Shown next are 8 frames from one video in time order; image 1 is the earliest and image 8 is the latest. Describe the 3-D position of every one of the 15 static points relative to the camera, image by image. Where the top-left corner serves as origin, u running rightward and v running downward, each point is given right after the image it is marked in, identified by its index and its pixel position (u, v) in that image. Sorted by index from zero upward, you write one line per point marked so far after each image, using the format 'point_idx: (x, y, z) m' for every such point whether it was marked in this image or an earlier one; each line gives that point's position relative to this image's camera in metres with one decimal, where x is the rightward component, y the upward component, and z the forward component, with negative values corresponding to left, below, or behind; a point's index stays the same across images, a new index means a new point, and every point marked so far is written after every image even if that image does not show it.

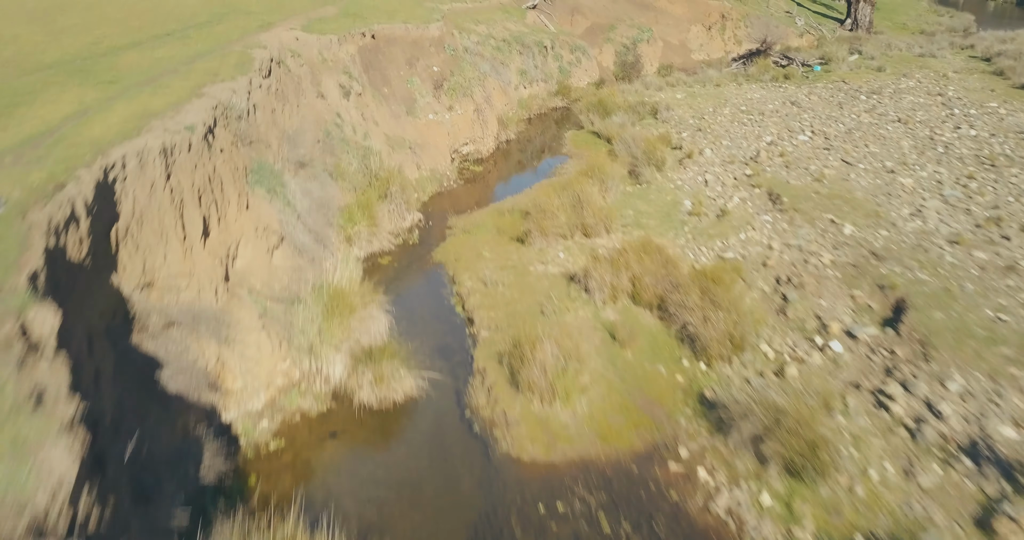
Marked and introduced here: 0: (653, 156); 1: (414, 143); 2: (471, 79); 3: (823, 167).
0: (+2.8, +2.3, +15.0) m
1: (-2.0, +2.6, +15.1) m
2: (-1.0, +4.6, +17.8) m
3: (+5.7, +1.9, +13.7) m
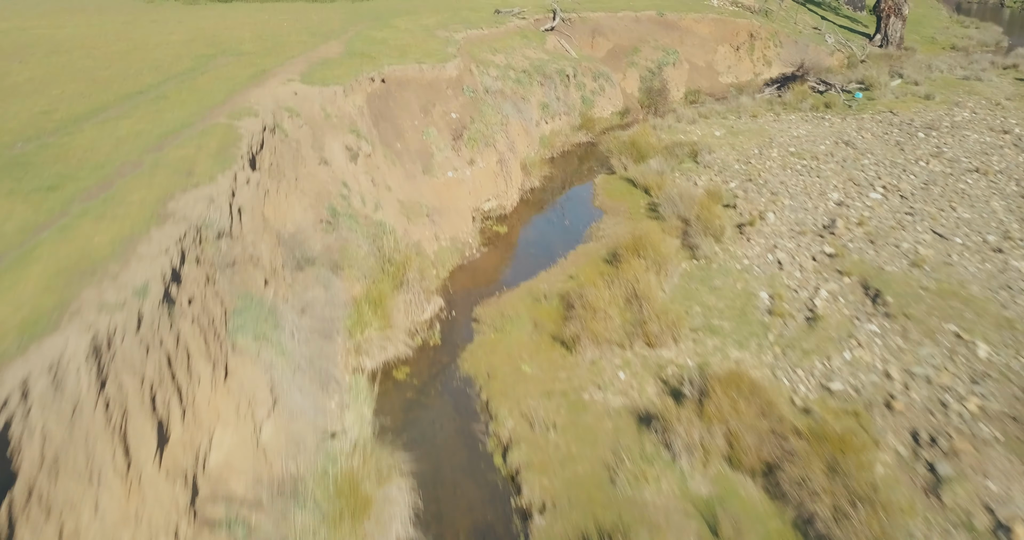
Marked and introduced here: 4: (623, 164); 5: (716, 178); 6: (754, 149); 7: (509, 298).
0: (+3.4, +0.8, +12.9) m
1: (-1.4, +1.1, +13.0) m
2: (-0.4, +3.1, +15.7) m
3: (+6.3, +0.4, +11.7) m
4: (+2.7, +2.6, +18.3) m
5: (+4.6, +2.1, +16.9) m
6: (+6.1, +3.1, +18.9) m
7: (0.0, -0.4, +11.4) m
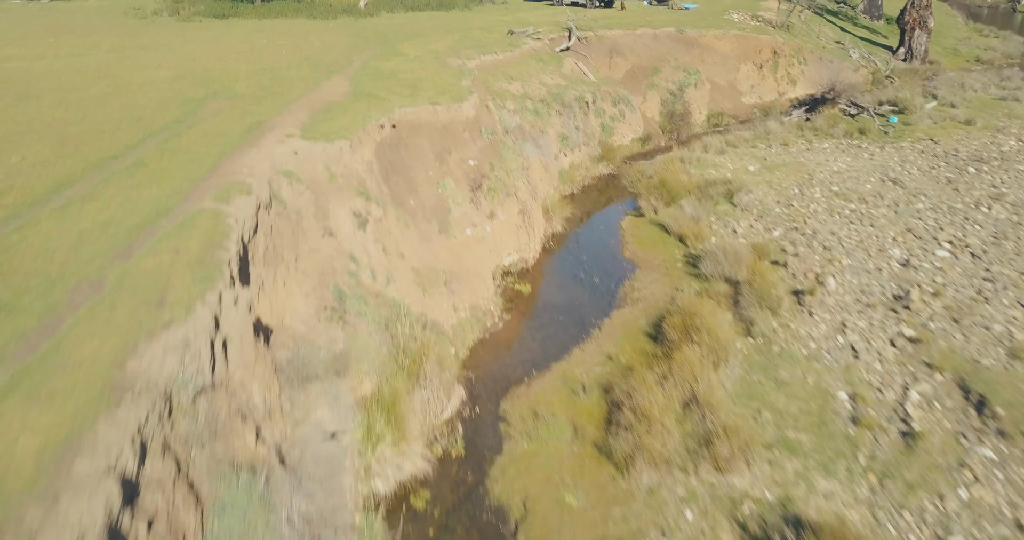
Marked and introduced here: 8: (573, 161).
0: (+3.8, -0.3, +11.4) m
1: (-1.0, -0.1, +11.5) m
2: (0.0, +1.9, +14.2) m
3: (+6.7, -0.7, +10.2) m
4: (+3.2, +1.5, +16.8) m
5: (+5.0, +0.9, +15.4) m
6: (+6.6, +1.9, +17.4) m
7: (+0.4, -1.6, +9.9) m
8: (+1.6, +2.9, +19.7) m
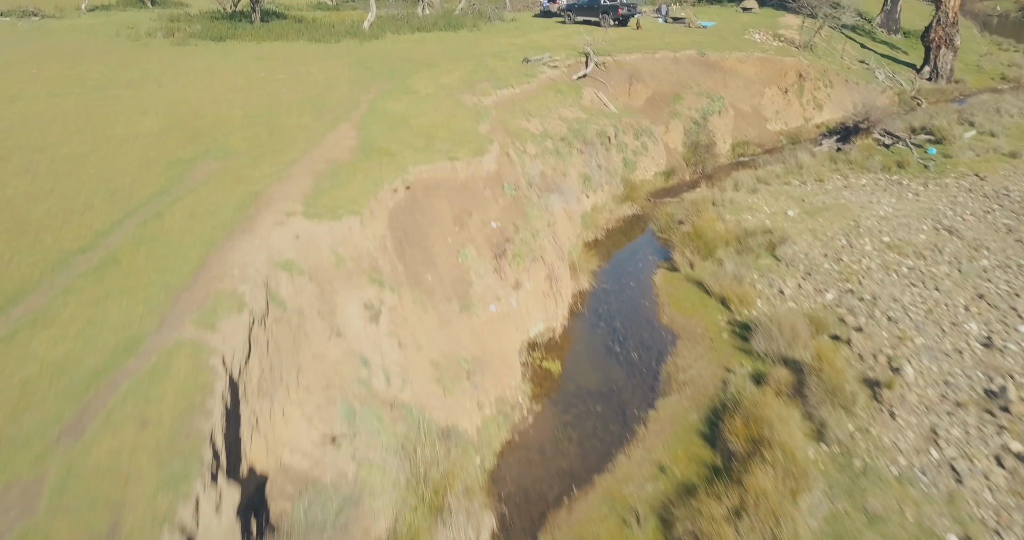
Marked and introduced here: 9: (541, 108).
0: (+4.3, -1.5, +9.9) m
1: (-0.5, -1.3, +10.0) m
2: (+0.5, +0.7, +12.8) m
3: (+7.2, -1.9, +8.7) m
4: (+3.6, +0.2, +15.3) m
5: (+5.5, -0.3, +13.9) m
6: (+7.0, +0.7, +15.9) m
7: (+0.8, -2.7, +8.5) m
8: (+2.1, +1.6, +18.2) m
9: (+0.7, +4.1, +18.7) m
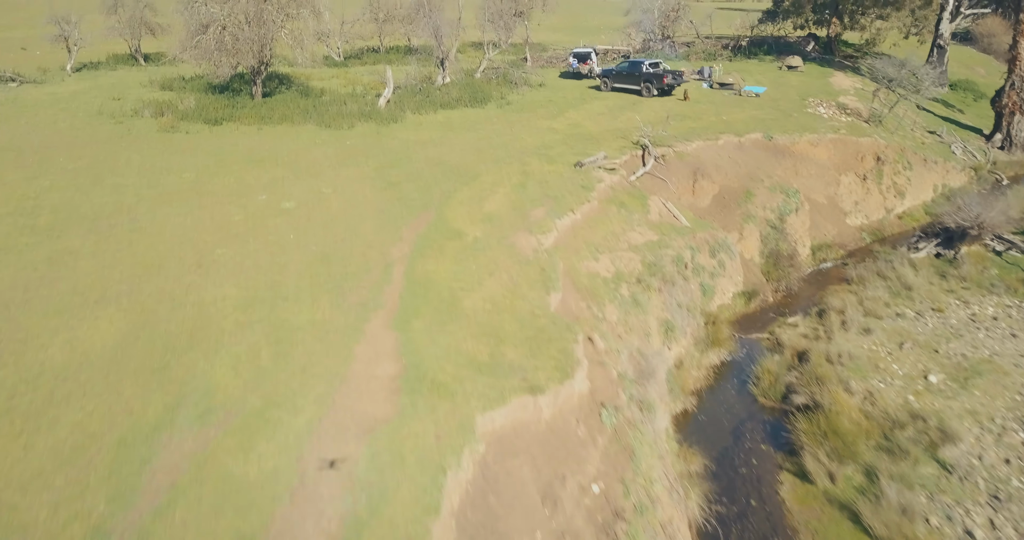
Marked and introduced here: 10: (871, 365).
0: (+5.5, -4.6, +6.2) m
1: (+0.7, -4.3, +6.3) m
2: (+1.7, -2.5, +9.1) m
3: (+8.4, -4.9, +4.9) m
4: (+4.8, -3.0, +11.6) m
5: (+6.7, -3.5, +10.2) m
6: (+8.2, -2.6, +12.2) m
7: (+2.1, -5.8, +4.7) m
8: (+3.3, -1.7, +14.5) m
9: (+1.9, +0.7, +15.1) m
10: (+6.9, -1.8, +14.3) m
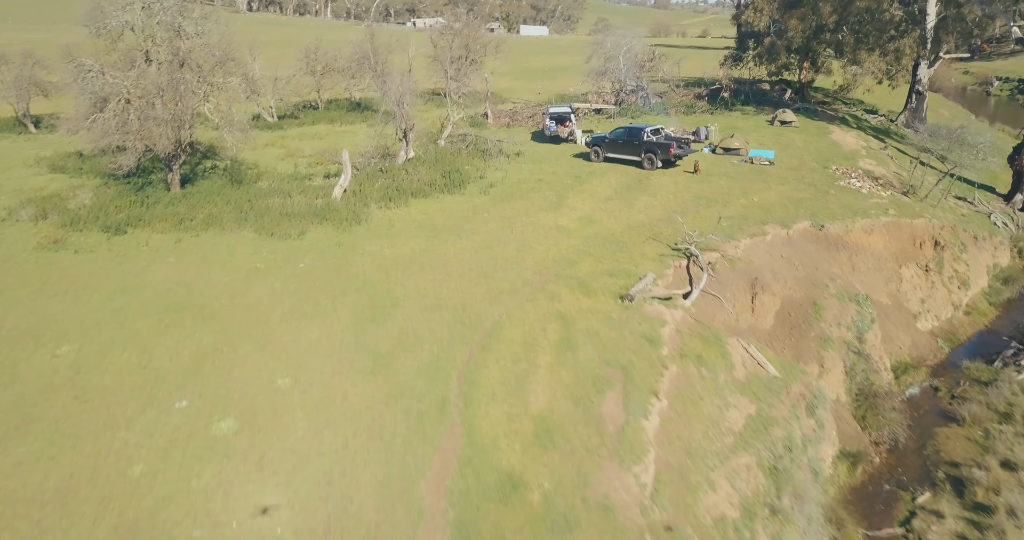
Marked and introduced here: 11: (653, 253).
0: (+7.2, -6.9, +1.5) m
1: (+2.4, -6.9, +1.2) m
2: (+3.1, -5.1, +4.2) m
3: (+10.2, -7.1, +0.5) m
4: (+6.0, -5.6, +7.0) m
5: (+8.0, -6.0, +5.7) m
6: (+9.3, -5.1, +7.9) m
7: (+4.0, -8.2, -0.3) m
8: (+4.2, -4.5, +9.8) m
9: (+2.7, -2.2, +10.3) m
10: (+7.7, -4.5, +9.9) m
11: (+3.1, +0.4, +16.0) m
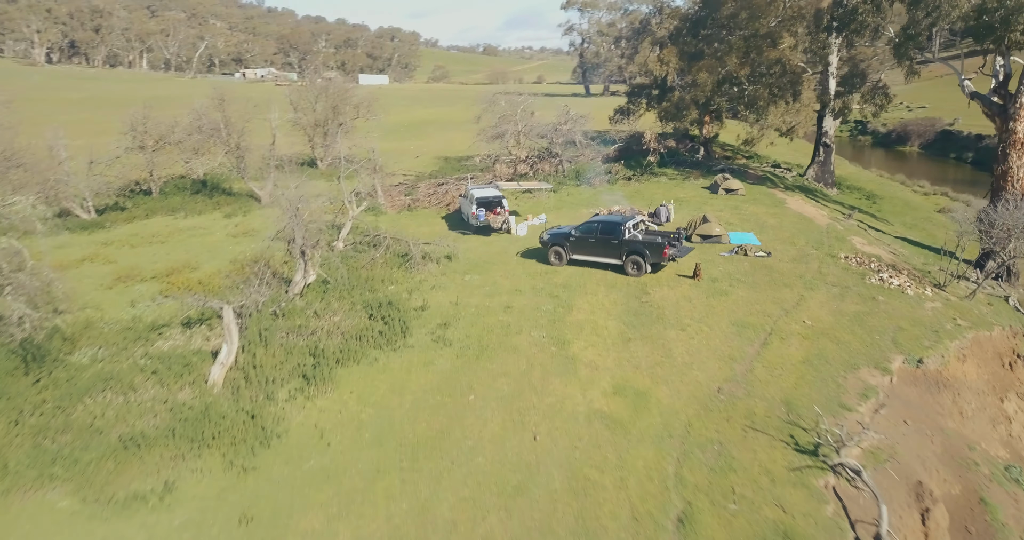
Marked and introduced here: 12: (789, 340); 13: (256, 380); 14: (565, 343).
0: (+11.1, -8.7, -3.8) m
1: (+6.5, -8.9, -5.0) m
2: (+6.4, -7.3, -1.9) m
3: (+14.3, -8.6, -4.1) m
4: (+8.8, -7.8, +1.4) m
5: (+11.0, -8.0, +0.5) m
6: (+11.8, -7.1, +3.0) m
7: (+8.4, -10.0, -6.3) m
8: (+6.3, -7.0, +3.8) m
9: (+4.6, -4.8, +4.1) m
10: (+9.8, -6.7, +4.6) m
11: (+3.6, -2.6, +9.9) m
12: (+5.5, -1.3, +14.6) m
13: (-4.2, -1.7, +12.1) m
14: (+1.0, -1.4, +14.0) m
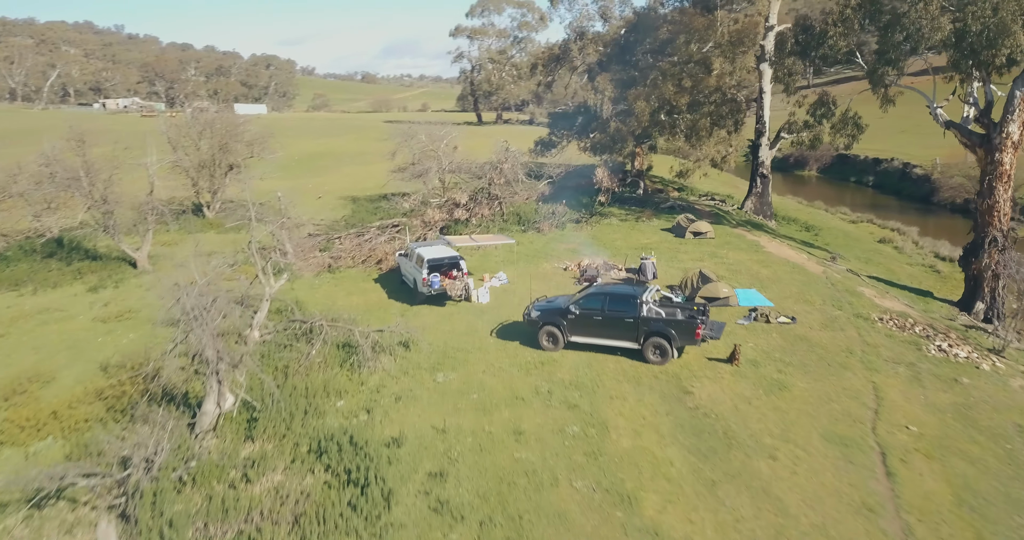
0: (+14.5, -9.2, -6.7) m
1: (+10.2, -9.6, -8.6) m
2: (+9.6, -8.1, -5.5) m
3: (+17.7, -9.0, -6.6) m
4: (+11.4, -8.6, -1.9) m
5: (+13.8, -8.6, -2.5) m
6: (+14.1, -7.8, +0.1) m
7: (+12.3, -10.6, -9.6) m
8: (+8.6, -8.0, +0.1) m
9: (+6.7, -5.9, +0.2) m
10: (+11.9, -7.6, +1.5) m
11: (+4.8, -4.0, +5.9) m
12: (+5.9, -2.8, +10.9) m
13: (-3.2, -3.5, +6.9) m
14: (+1.6, -3.0, +9.6) m
